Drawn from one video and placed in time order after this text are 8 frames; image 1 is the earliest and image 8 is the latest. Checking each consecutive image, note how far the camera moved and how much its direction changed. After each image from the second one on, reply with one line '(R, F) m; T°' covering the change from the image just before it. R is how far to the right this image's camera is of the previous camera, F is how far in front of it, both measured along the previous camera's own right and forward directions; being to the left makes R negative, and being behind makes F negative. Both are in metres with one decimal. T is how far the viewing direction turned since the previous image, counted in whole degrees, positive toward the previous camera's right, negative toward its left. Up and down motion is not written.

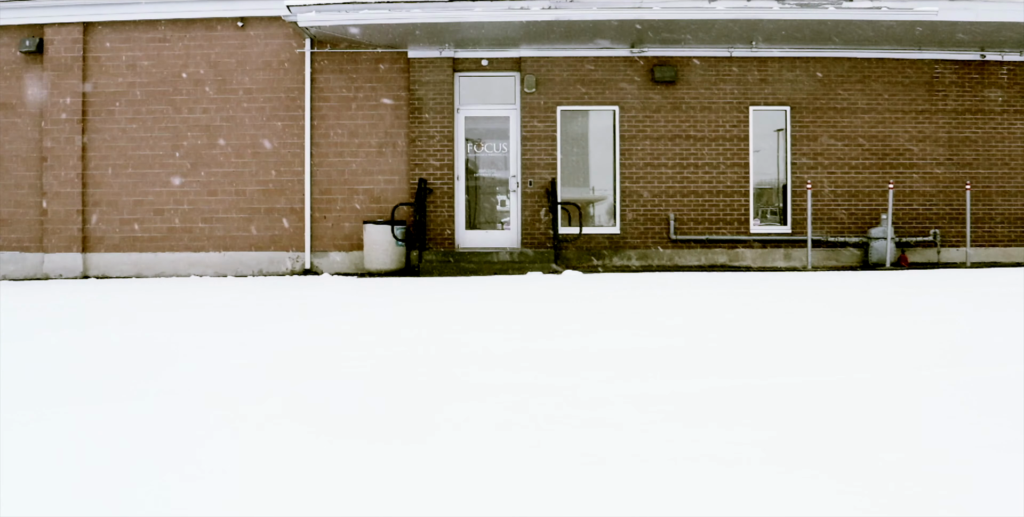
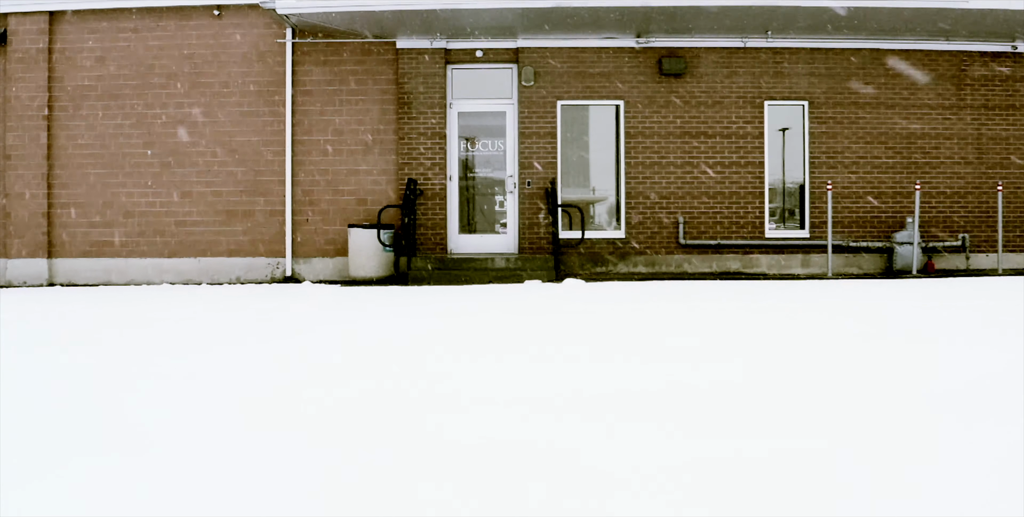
(0.0, +0.8) m; 0°
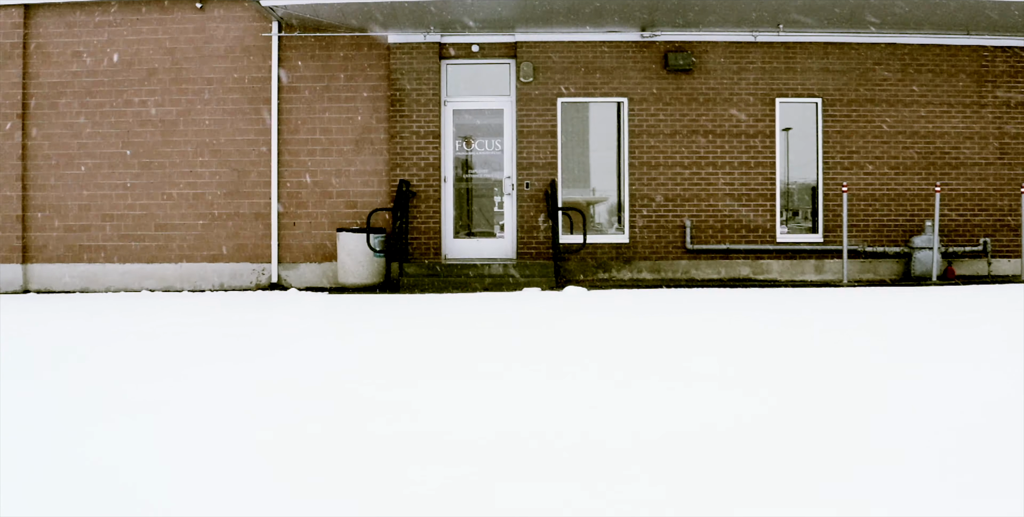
(0.0, +0.5) m; 0°
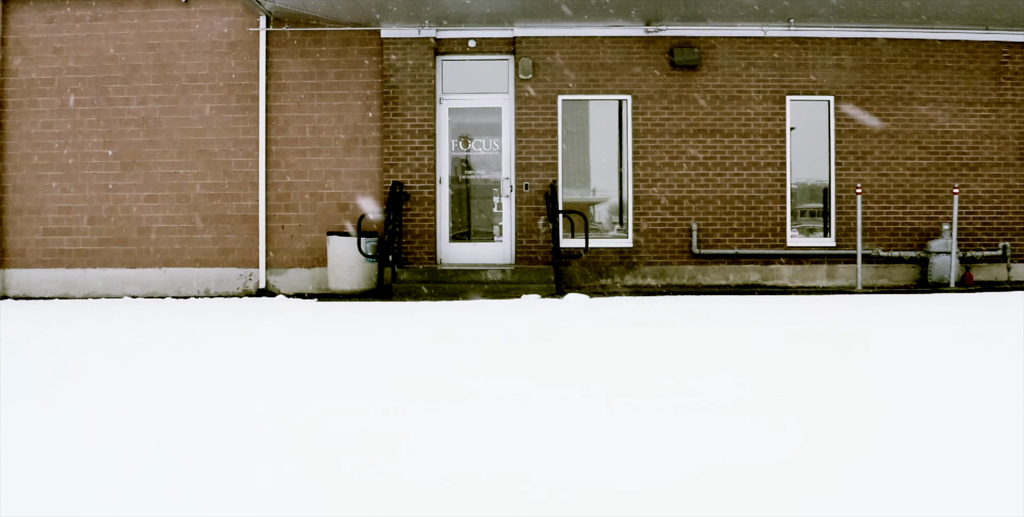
(0.0, +0.4) m; 0°
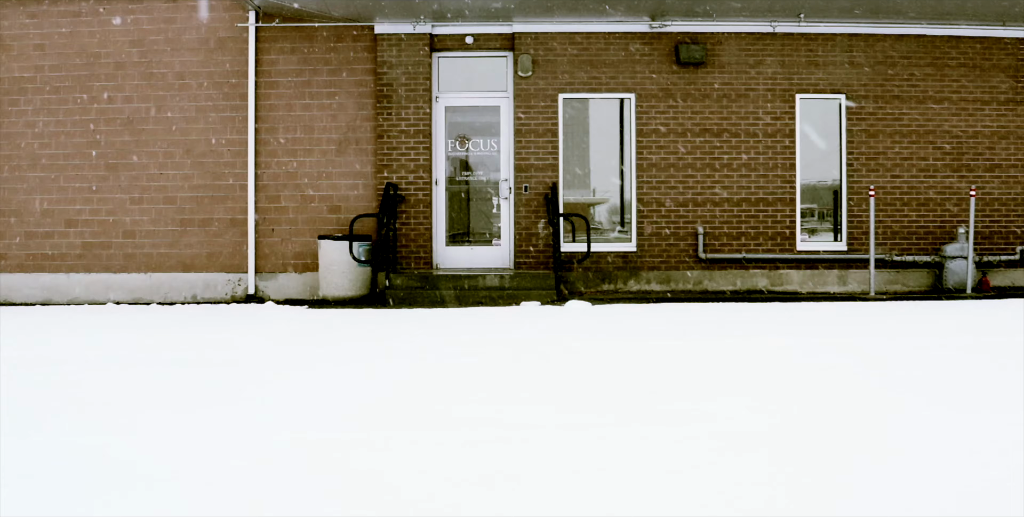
(0.0, +0.4) m; 0°
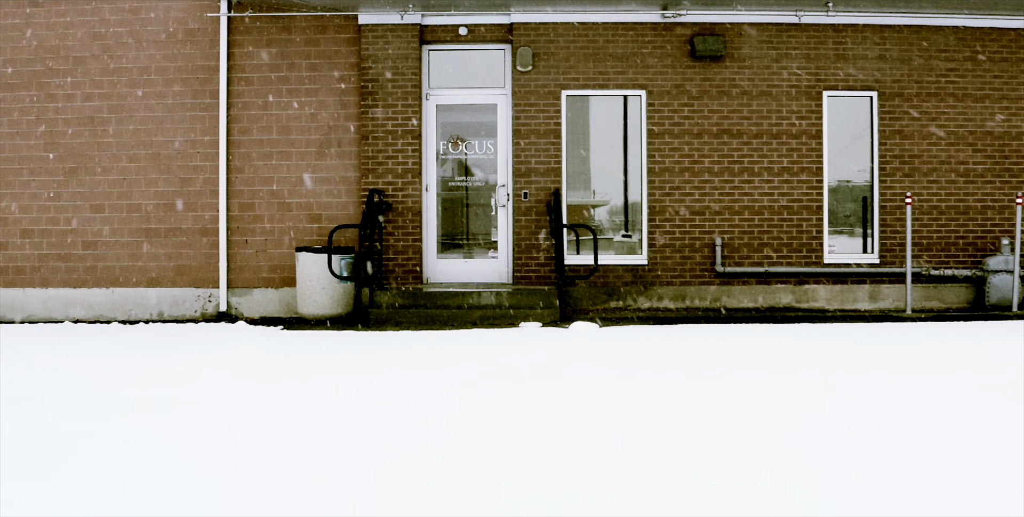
(0.0, +0.9) m; 0°
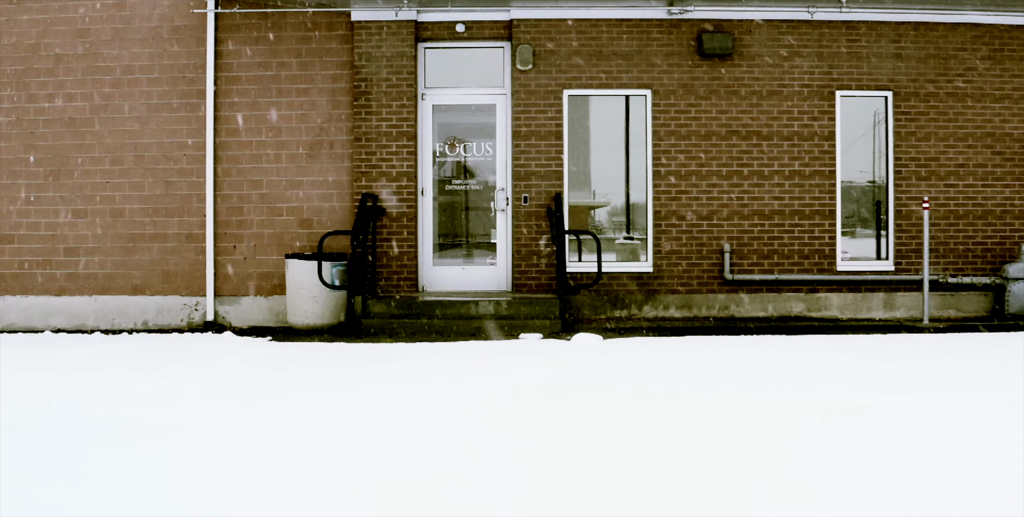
(0.0, +0.3) m; 0°
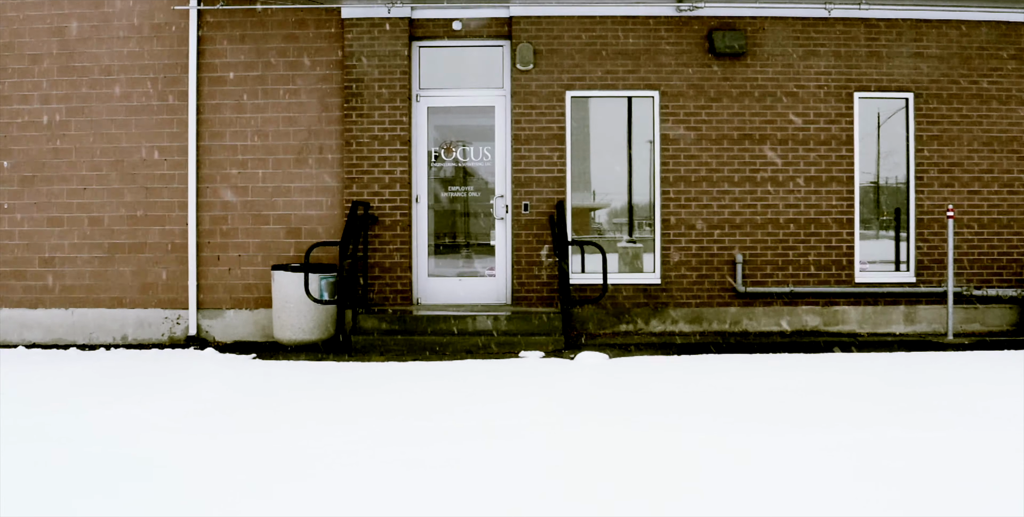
(0.0, +0.4) m; 0°
